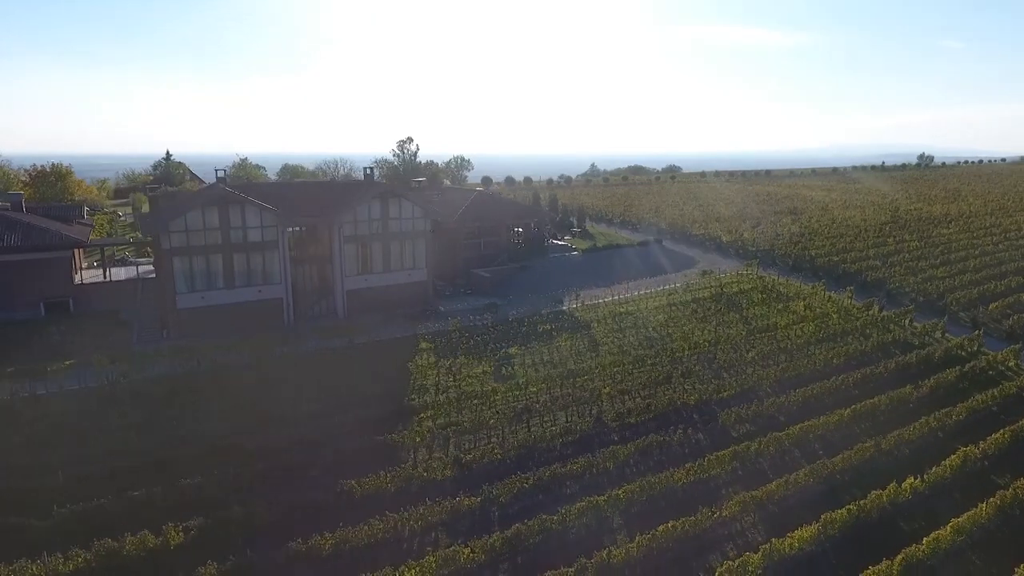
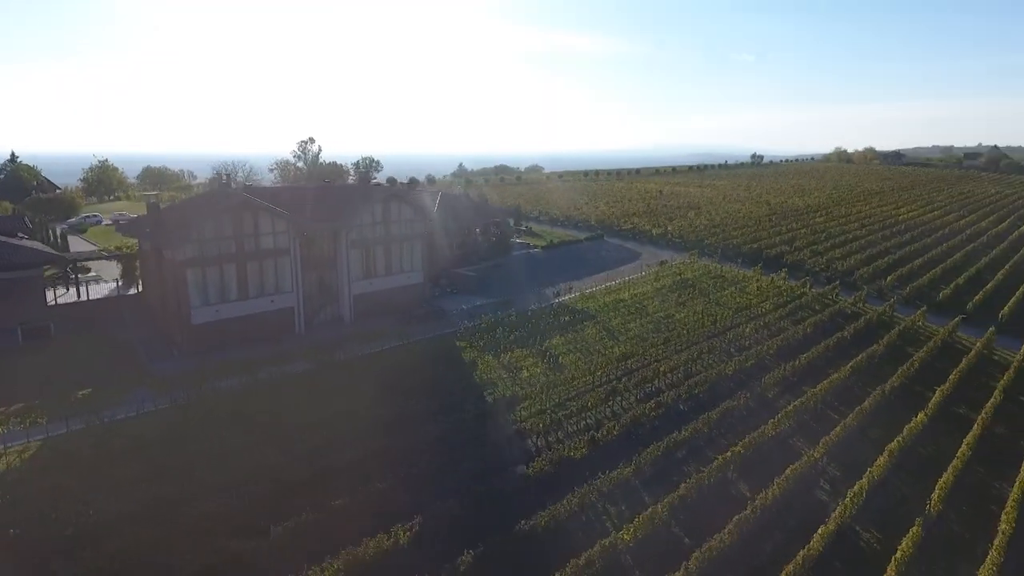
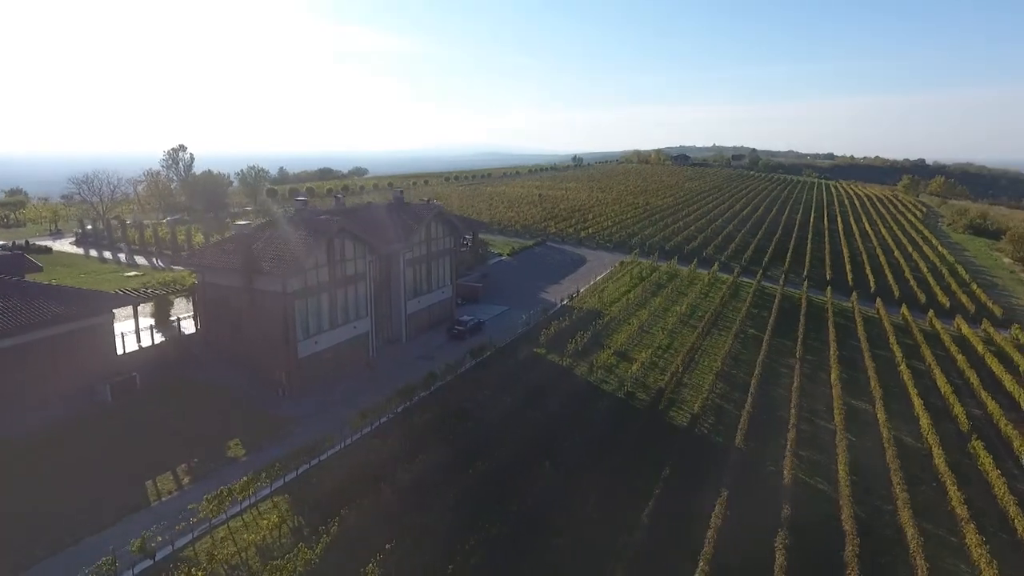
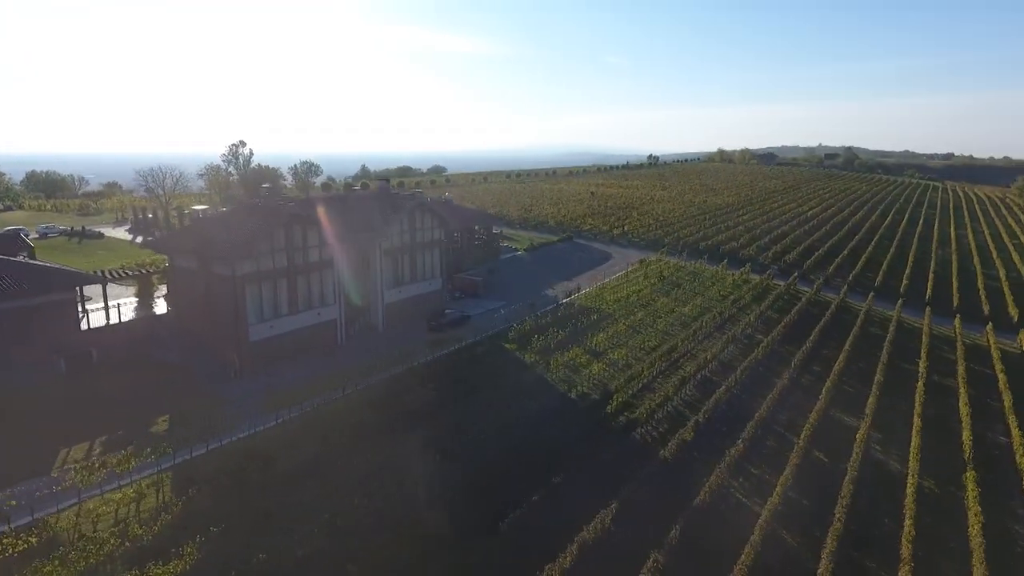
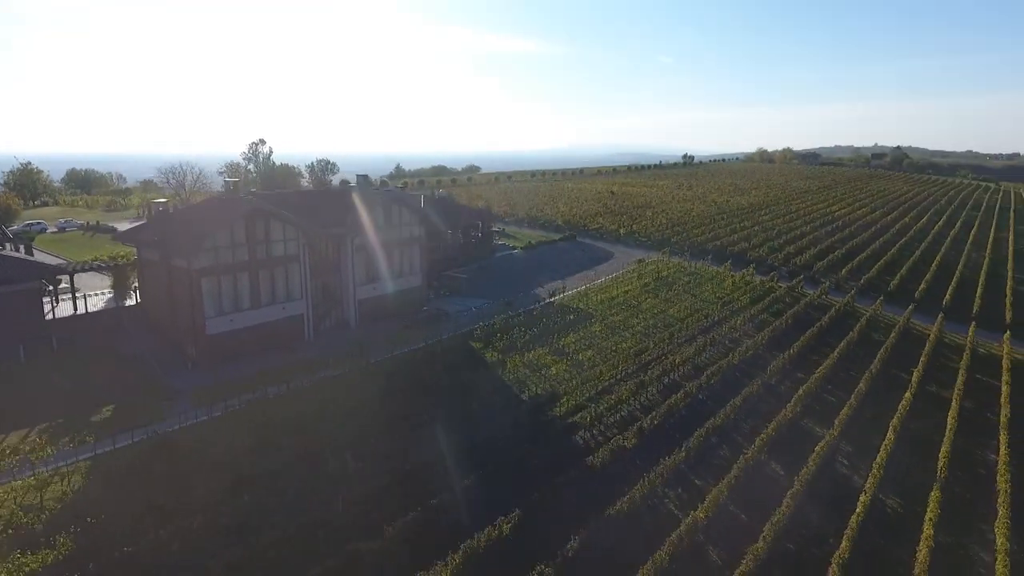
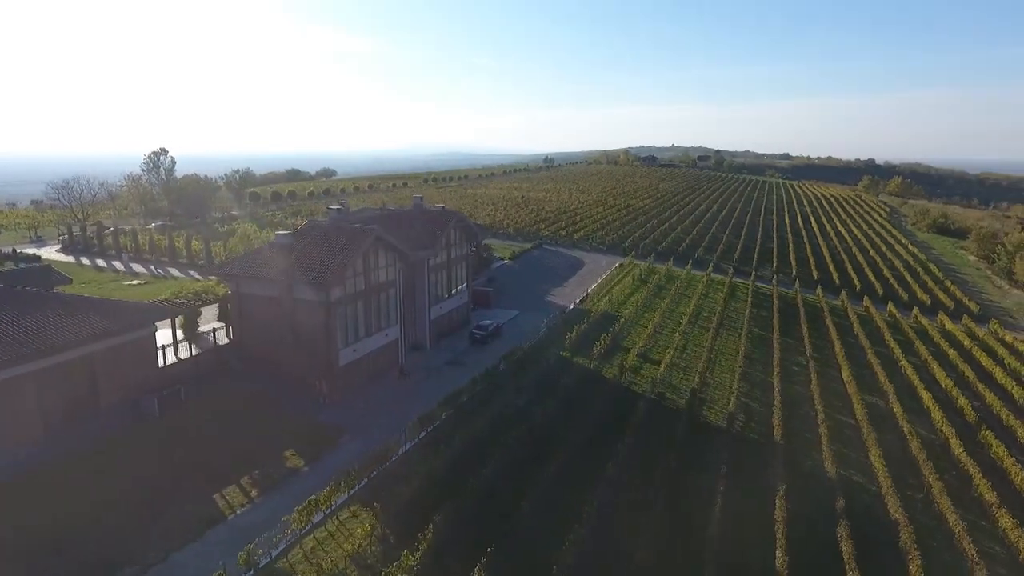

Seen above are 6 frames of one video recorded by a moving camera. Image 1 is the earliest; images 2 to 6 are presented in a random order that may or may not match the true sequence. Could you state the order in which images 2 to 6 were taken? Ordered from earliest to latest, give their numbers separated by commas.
2, 5, 4, 3, 6
